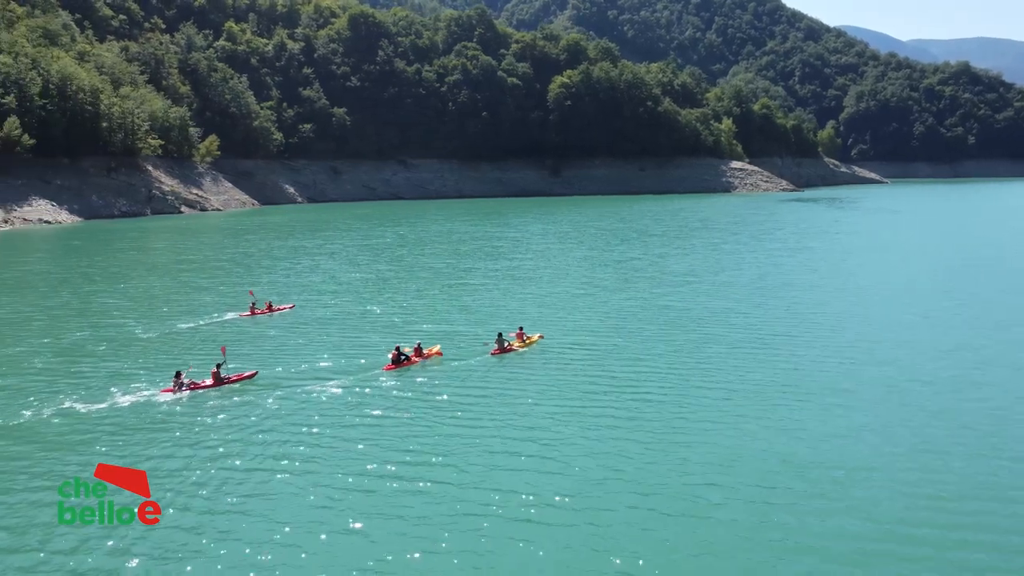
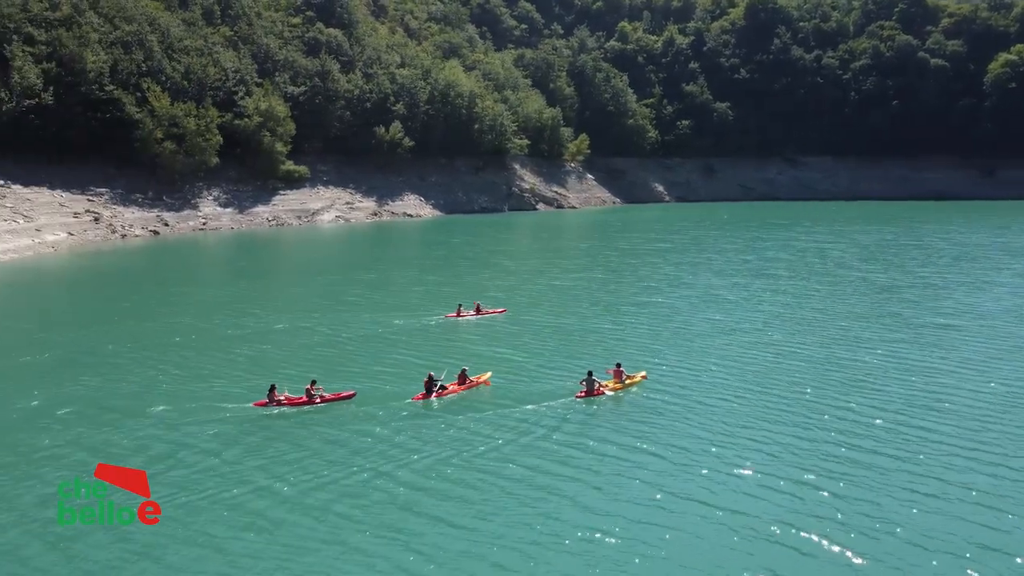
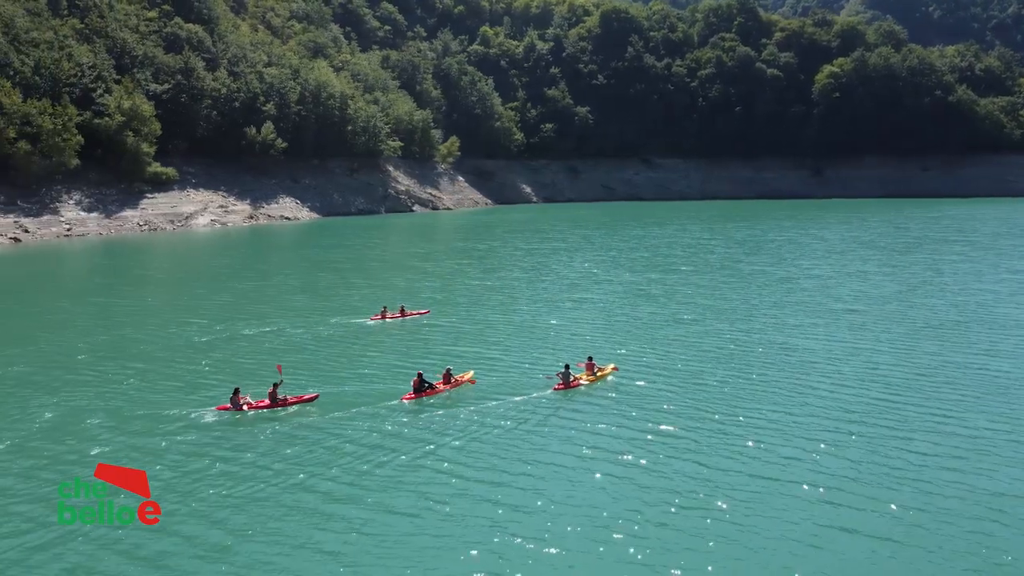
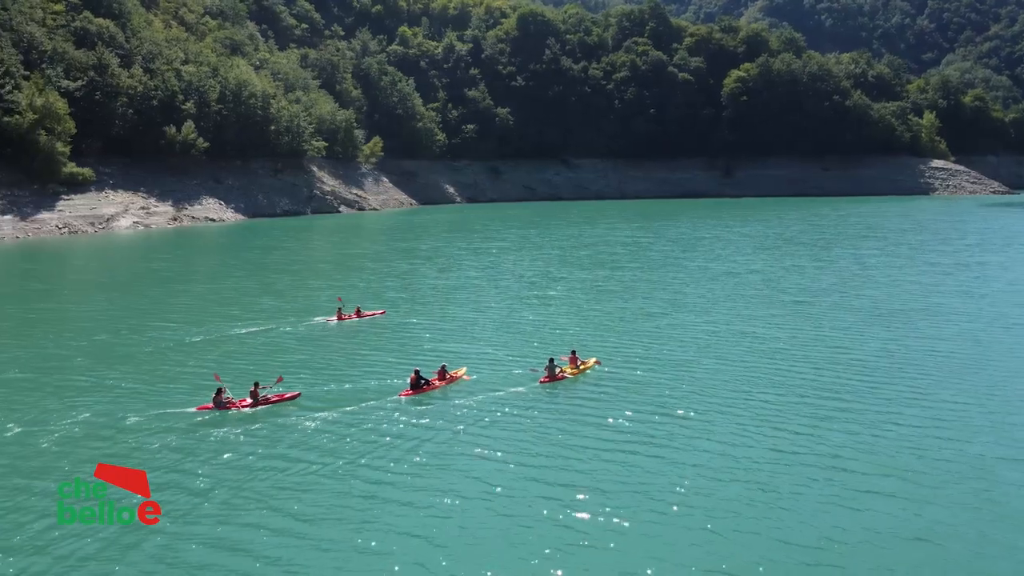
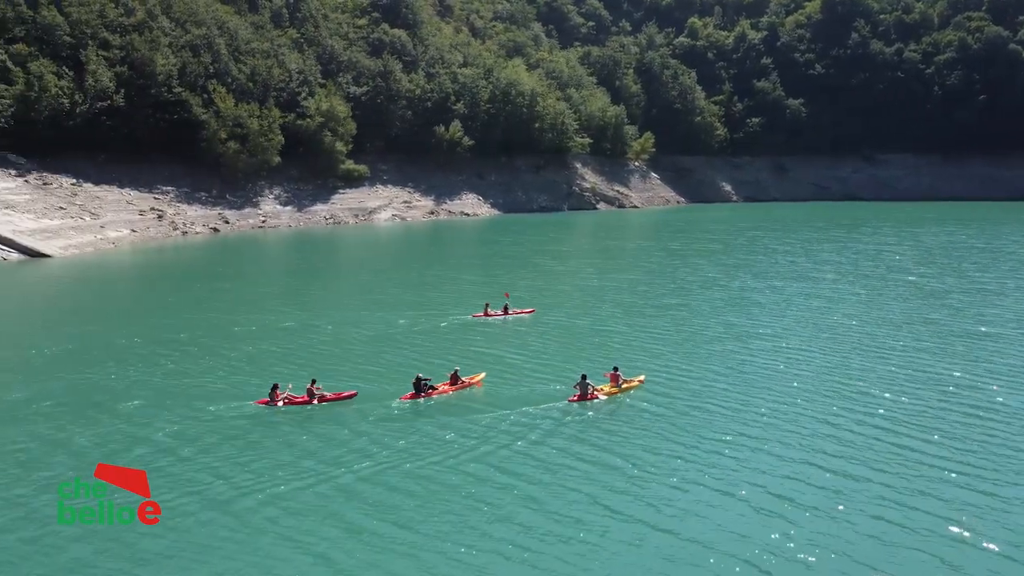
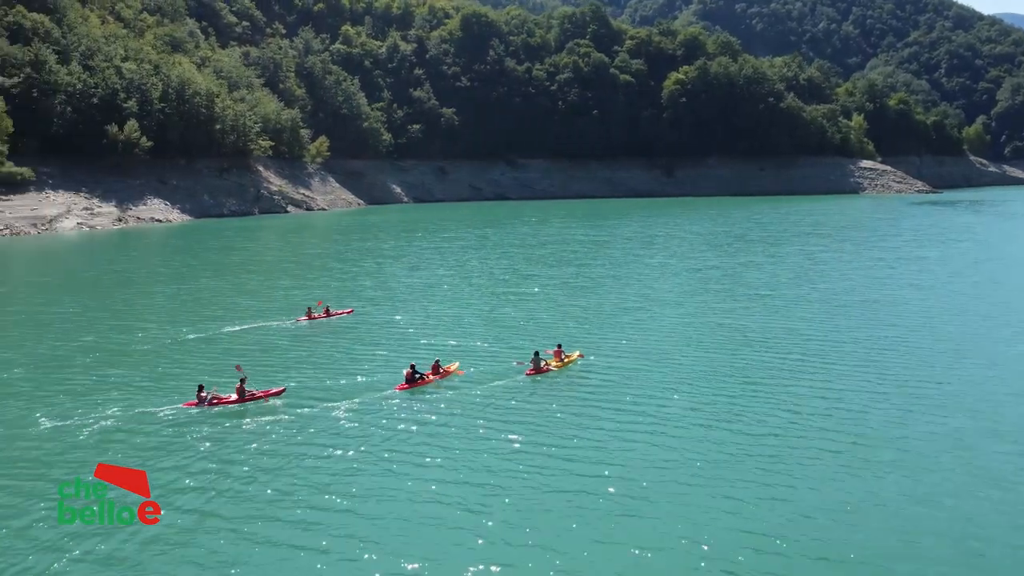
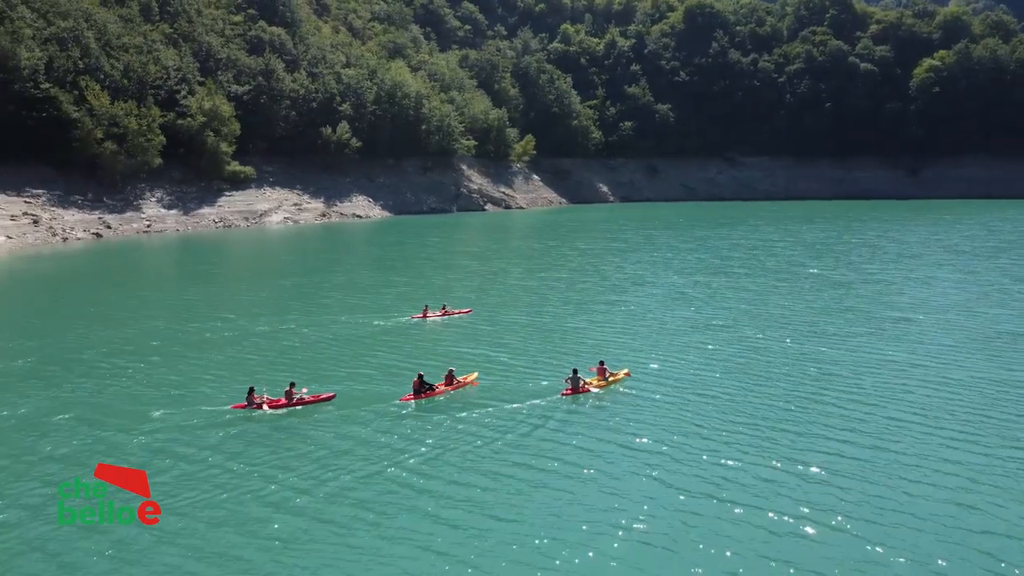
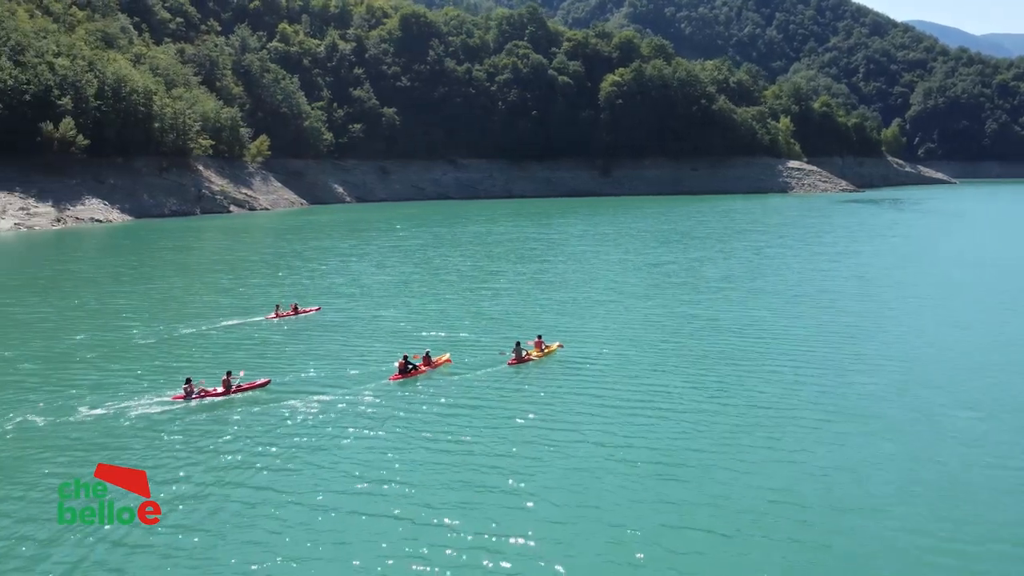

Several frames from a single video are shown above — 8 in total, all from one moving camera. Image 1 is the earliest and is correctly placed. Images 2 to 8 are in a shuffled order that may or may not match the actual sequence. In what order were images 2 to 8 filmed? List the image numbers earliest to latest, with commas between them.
8, 6, 4, 3, 7, 2, 5
